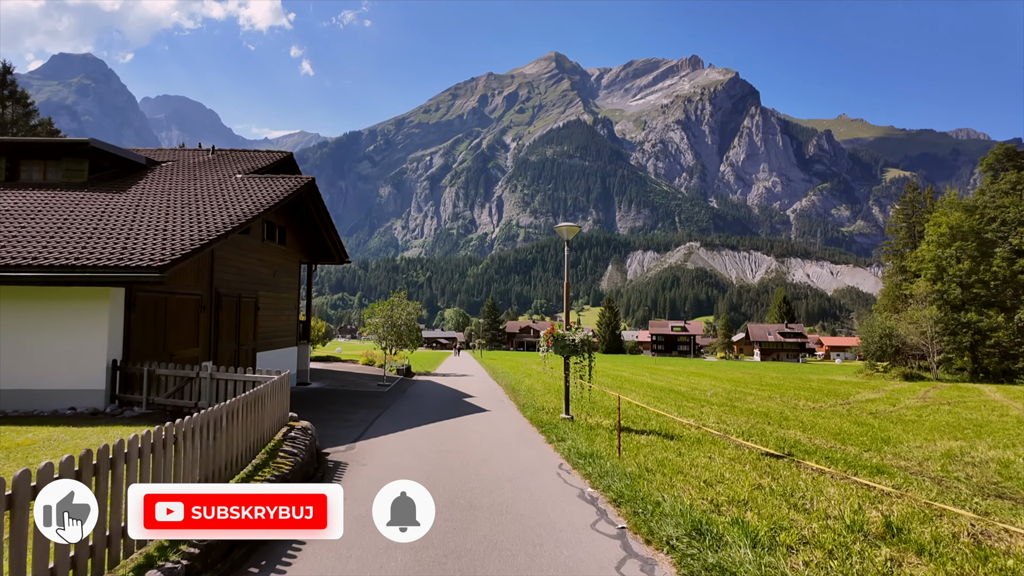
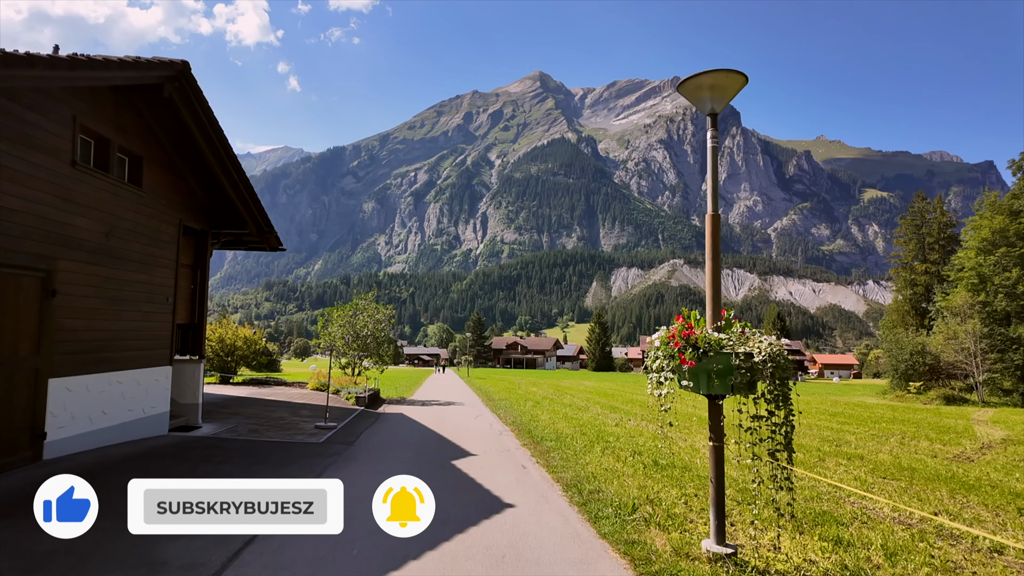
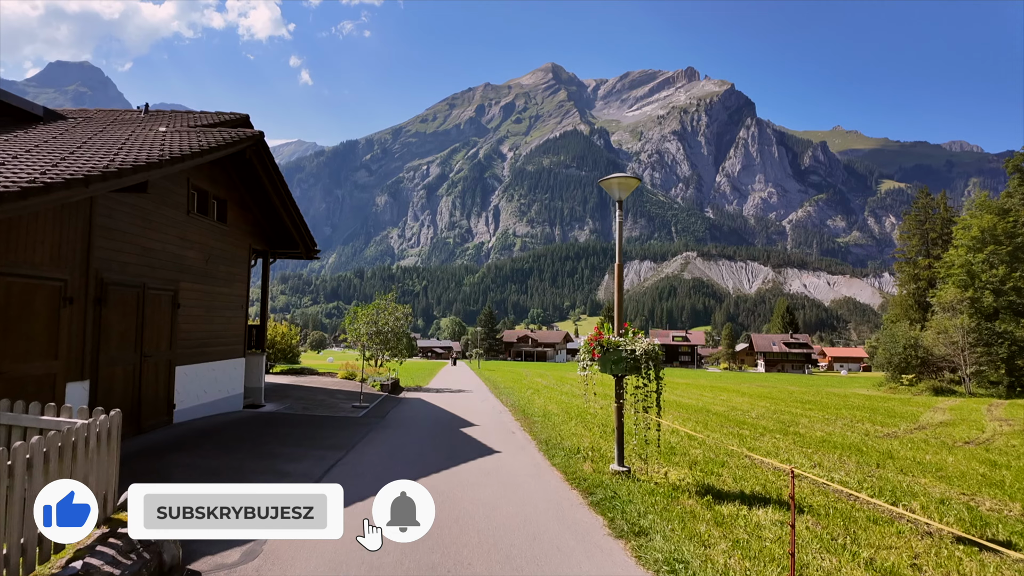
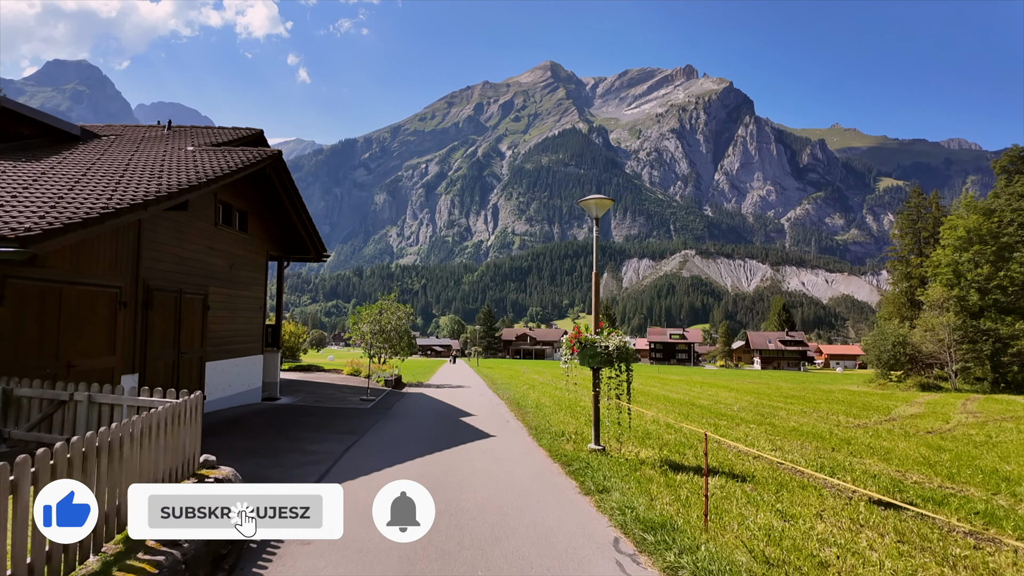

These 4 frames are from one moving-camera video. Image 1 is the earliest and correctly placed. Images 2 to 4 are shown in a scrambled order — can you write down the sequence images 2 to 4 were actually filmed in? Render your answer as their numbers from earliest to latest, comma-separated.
4, 3, 2
